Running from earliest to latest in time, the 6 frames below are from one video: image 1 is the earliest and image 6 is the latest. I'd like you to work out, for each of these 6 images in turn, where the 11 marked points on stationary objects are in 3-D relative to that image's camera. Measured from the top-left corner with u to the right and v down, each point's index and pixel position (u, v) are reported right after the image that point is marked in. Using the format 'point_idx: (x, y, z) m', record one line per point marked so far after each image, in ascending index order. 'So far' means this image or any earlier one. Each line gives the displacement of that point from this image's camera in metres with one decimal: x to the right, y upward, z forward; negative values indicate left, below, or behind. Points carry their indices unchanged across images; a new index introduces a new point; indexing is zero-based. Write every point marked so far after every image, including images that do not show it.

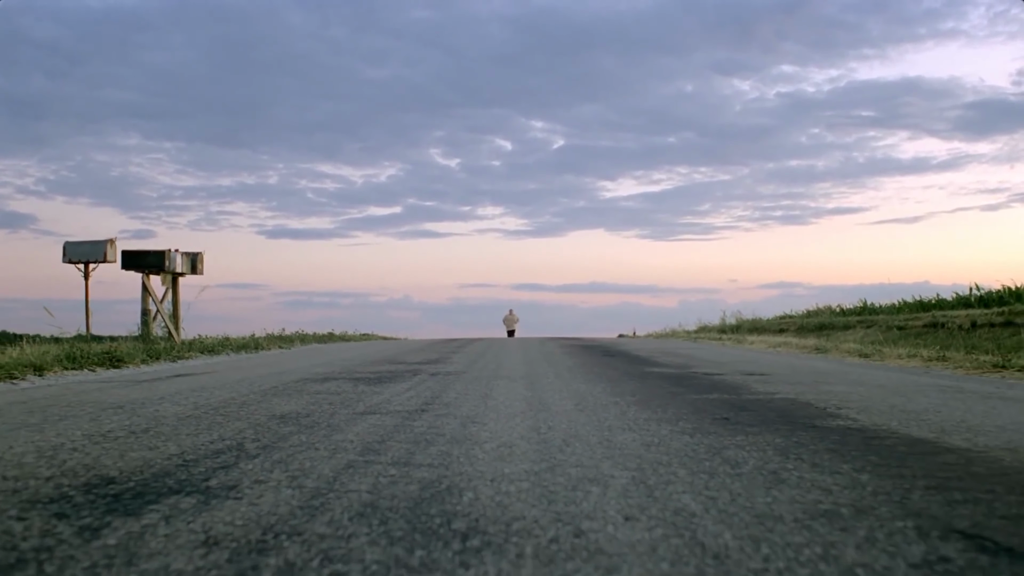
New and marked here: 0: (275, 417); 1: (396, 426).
0: (-1.6, -0.9, +5.9) m
1: (-0.7, -0.8, +5.4) m
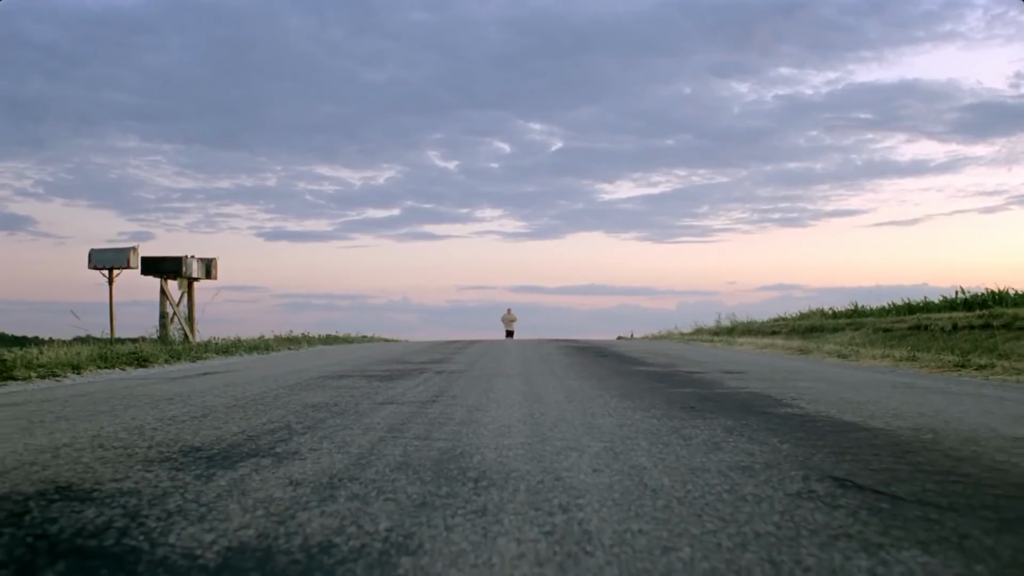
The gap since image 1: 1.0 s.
0: (-1.6, -0.9, +6.9) m
1: (-0.7, -0.9, +6.4) m
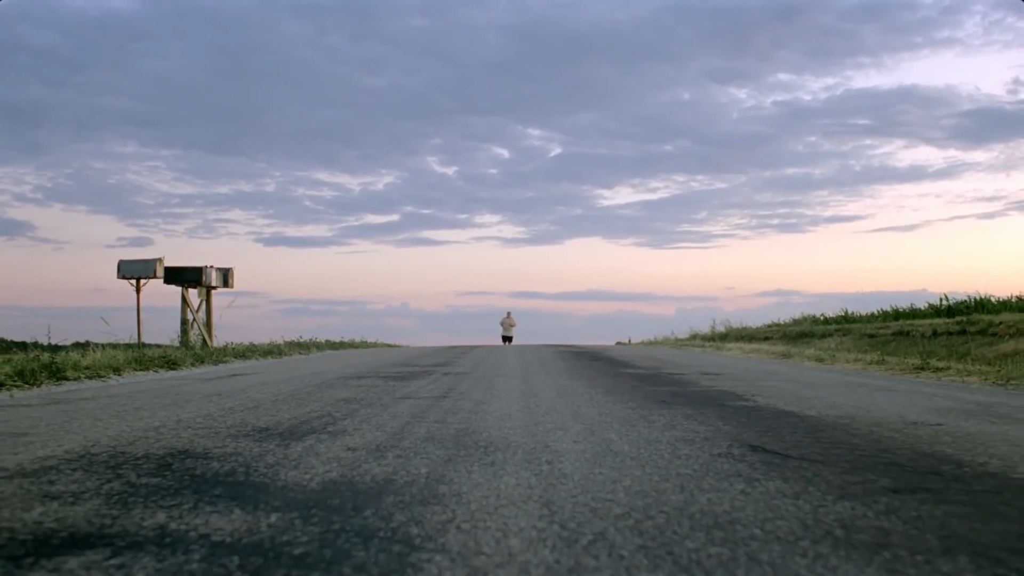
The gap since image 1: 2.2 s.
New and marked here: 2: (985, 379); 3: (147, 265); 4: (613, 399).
0: (-1.6, -1.0, +8.1) m
1: (-0.7, -1.0, +7.6) m
2: (+6.7, -1.3, +12.3) m
3: (-7.4, +0.5, +17.8) m
4: (+0.9, -1.0, +8.1) m
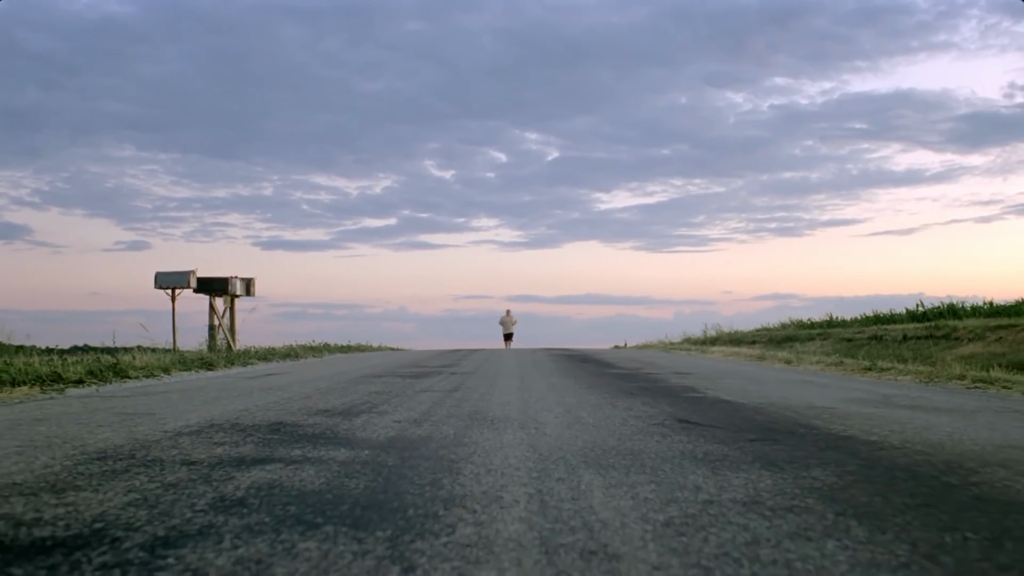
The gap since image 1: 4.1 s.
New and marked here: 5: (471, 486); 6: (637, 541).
0: (-1.6, -1.2, +10.1) m
1: (-0.7, -1.2, +9.6) m
2: (+6.7, -1.5, +14.3) m
3: (-7.5, +0.3, +19.7) m
4: (+0.9, -1.2, +10.1) m
5: (-0.2, -0.9, +3.8) m
6: (+0.4, -0.8, +2.9) m
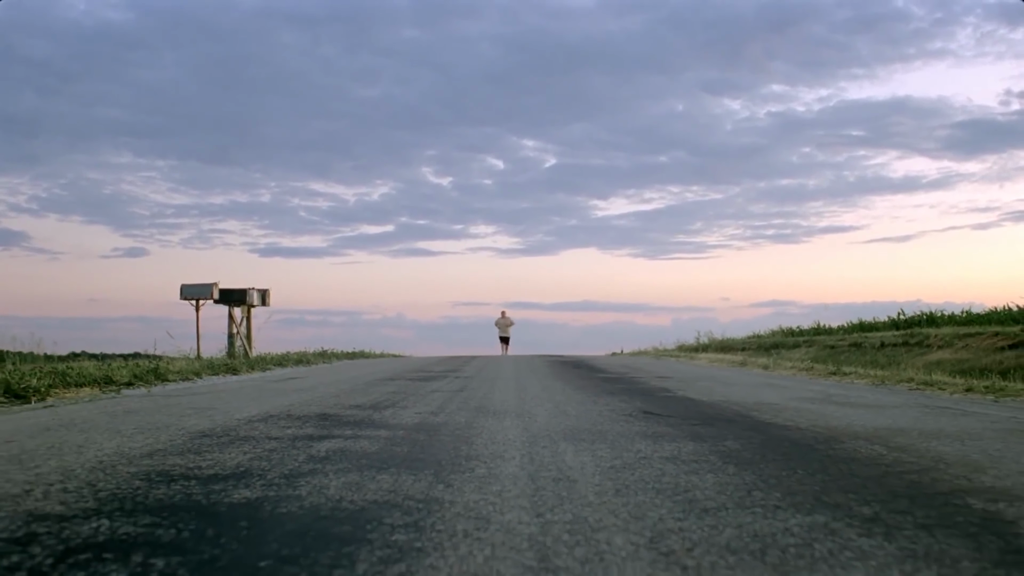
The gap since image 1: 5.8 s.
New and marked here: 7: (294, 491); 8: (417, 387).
0: (-1.7, -1.4, +11.8) m
1: (-0.8, -1.4, +11.3) m
2: (+6.6, -1.7, +16.0) m
3: (-7.5, 0.0, +21.4) m
4: (+0.9, -1.4, +11.7) m
5: (-0.2, -1.0, +5.5) m
6: (+0.4, -1.0, +4.5) m
7: (-1.0, -0.9, +4.1) m
8: (-1.4, -1.4, +12.7) m
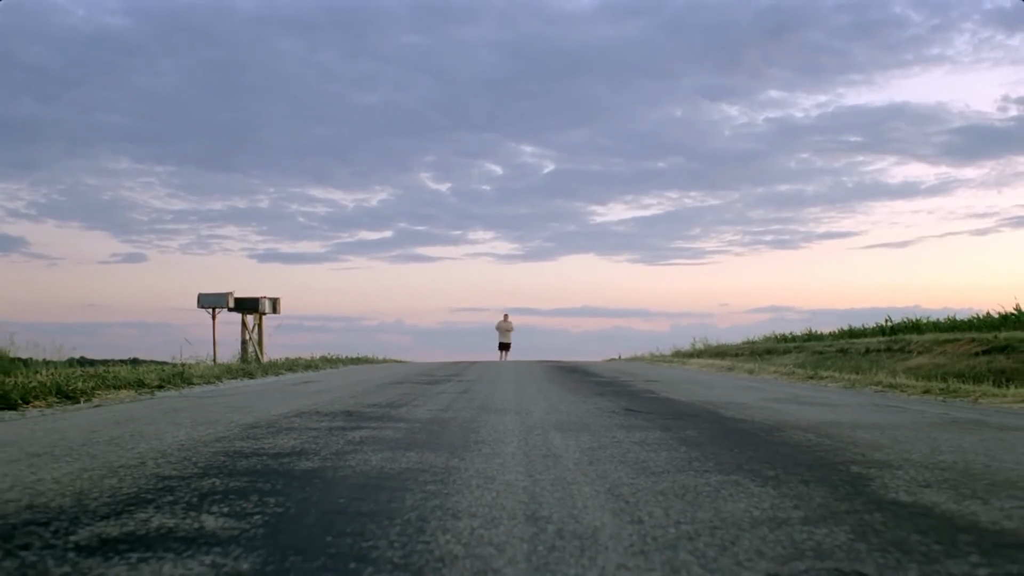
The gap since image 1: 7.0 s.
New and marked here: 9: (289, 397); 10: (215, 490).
0: (-1.7, -1.6, +13.0) m
1: (-0.8, -1.5, +12.5) m
2: (+6.6, -1.9, +17.2) m
3: (-7.6, -0.2, +22.6) m
4: (+0.9, -1.6, +13.0) m
5: (-0.2, -1.2, +6.8) m
6: (+0.4, -1.1, +5.8) m
7: (-1.0, -1.1, +5.3) m
8: (-1.4, -1.6, +13.9) m
9: (-3.0, -1.5, +11.9) m
10: (-1.4, -1.0, +4.2) m
